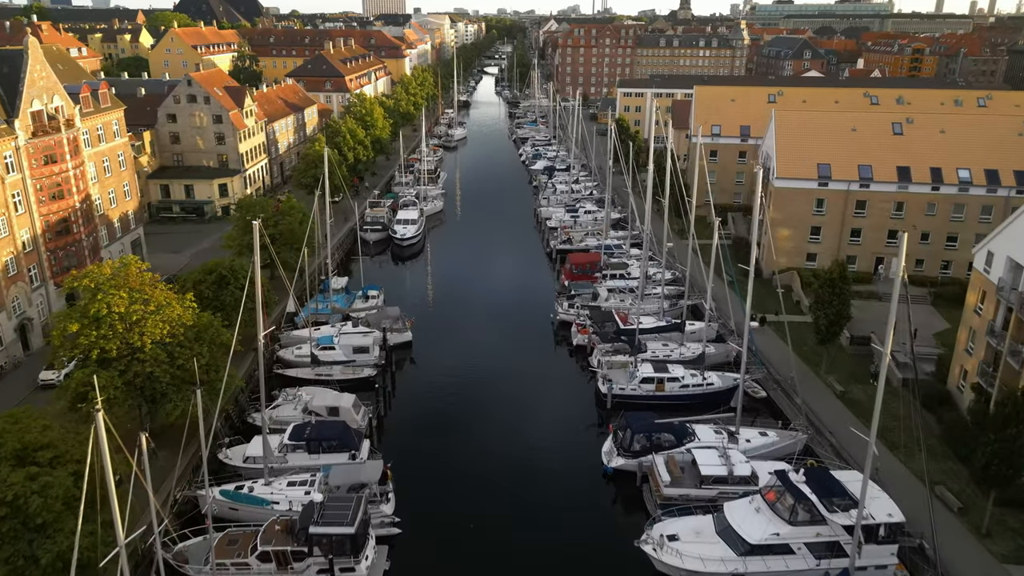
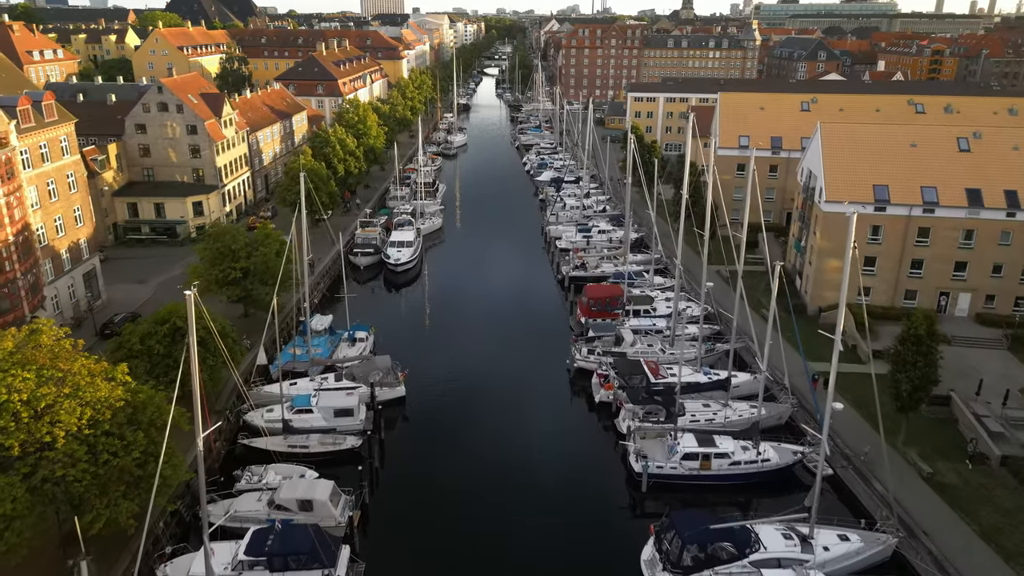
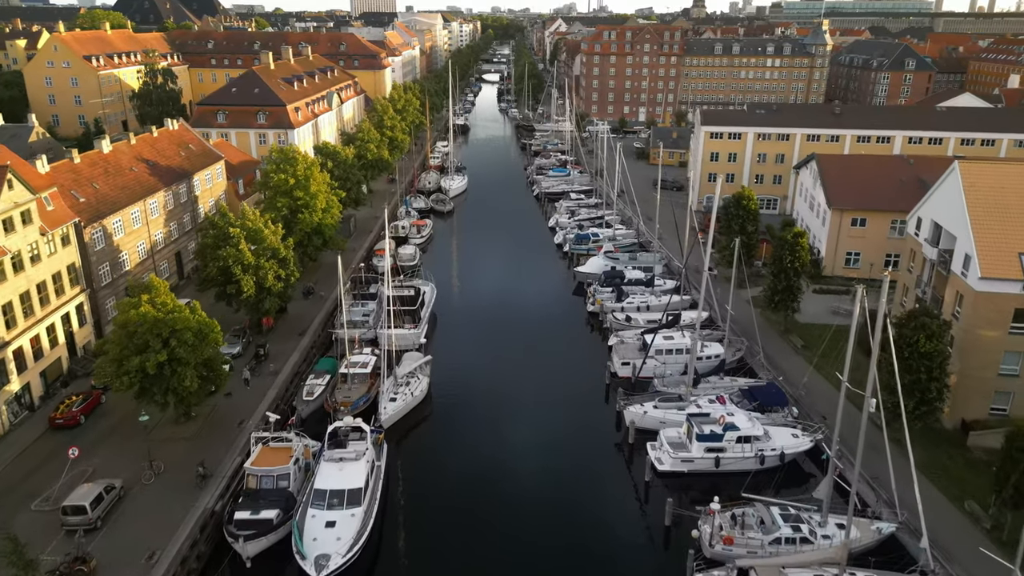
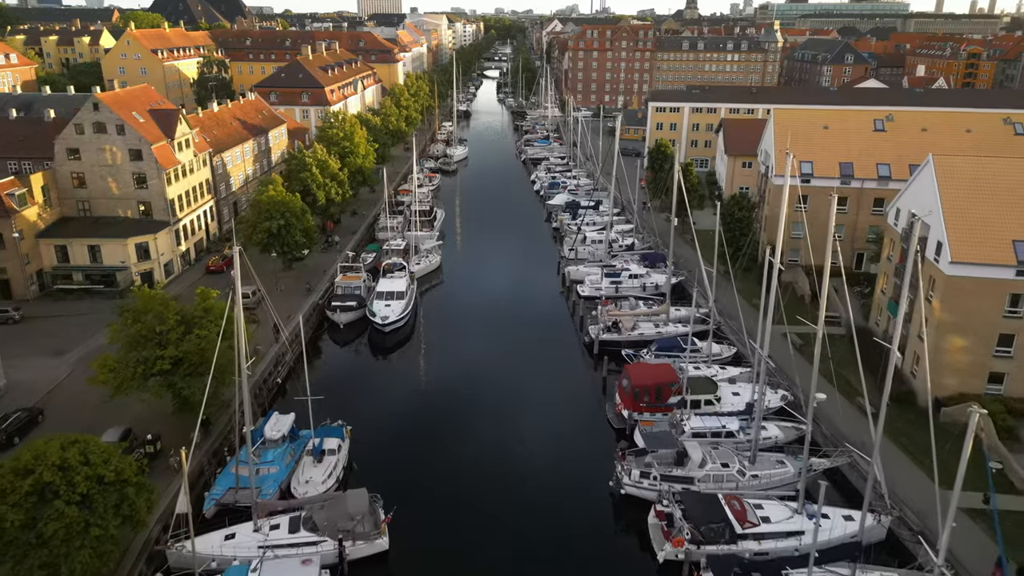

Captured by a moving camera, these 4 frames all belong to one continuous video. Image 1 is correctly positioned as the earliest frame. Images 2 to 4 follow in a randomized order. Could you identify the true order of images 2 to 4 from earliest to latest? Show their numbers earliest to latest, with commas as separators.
2, 4, 3
